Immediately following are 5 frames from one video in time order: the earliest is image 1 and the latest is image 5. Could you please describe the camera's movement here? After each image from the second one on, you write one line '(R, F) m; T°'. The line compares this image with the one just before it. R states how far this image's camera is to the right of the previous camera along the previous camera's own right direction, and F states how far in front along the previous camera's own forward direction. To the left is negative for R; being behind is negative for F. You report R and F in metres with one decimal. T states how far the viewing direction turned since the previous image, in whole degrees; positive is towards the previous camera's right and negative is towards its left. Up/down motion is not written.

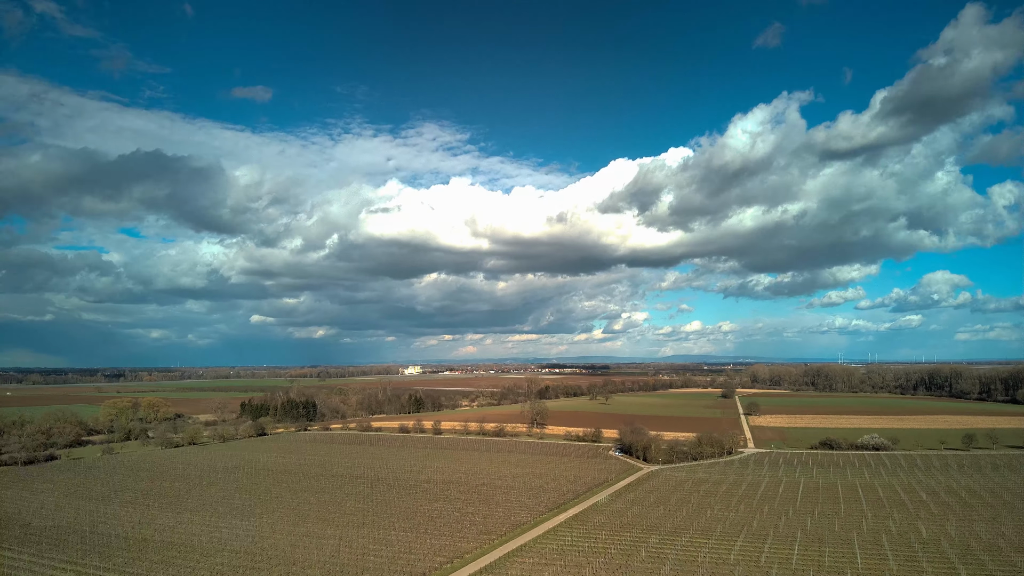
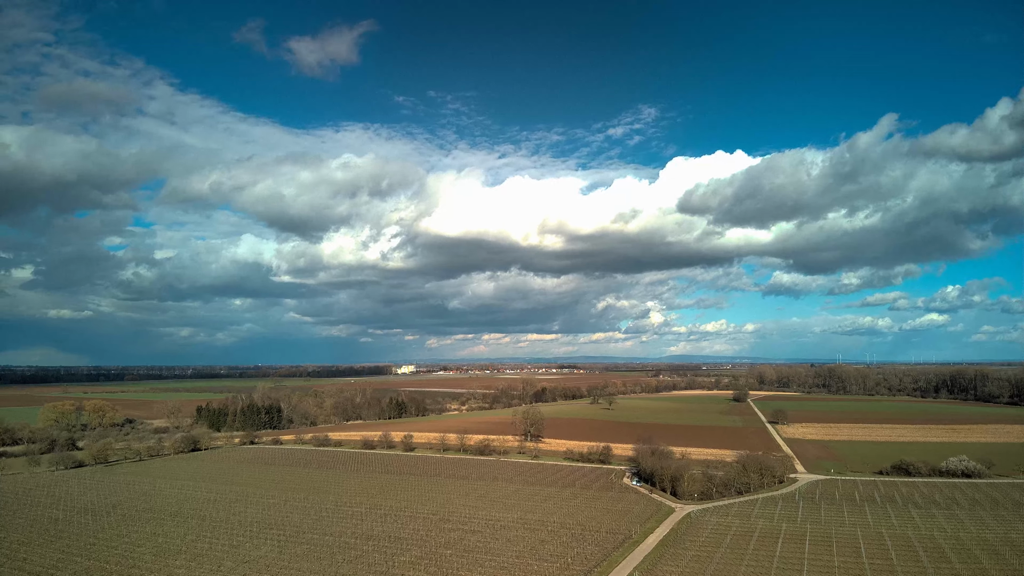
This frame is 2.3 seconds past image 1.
(+0.6, +13.7) m; 0°
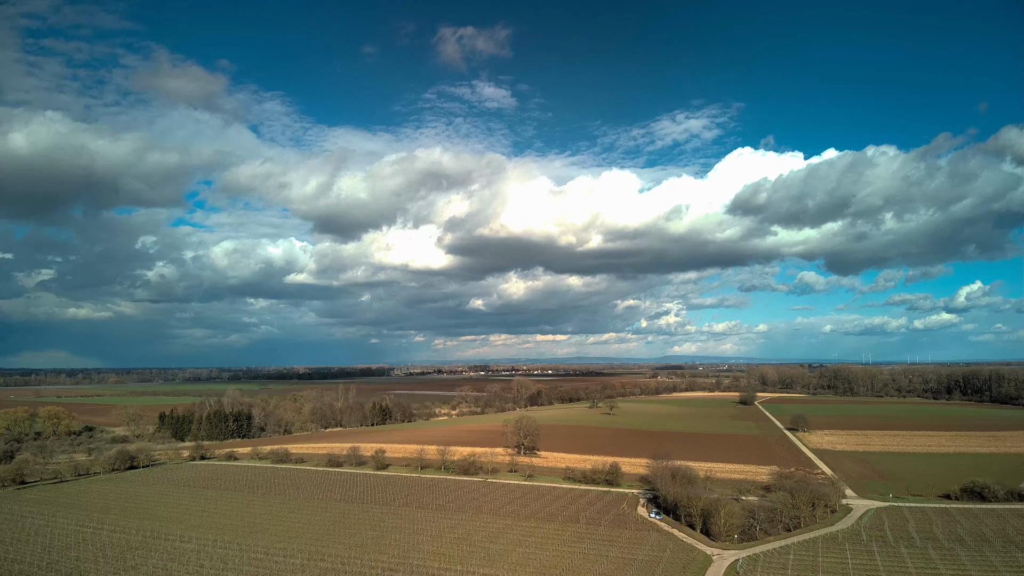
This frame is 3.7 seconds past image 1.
(+0.3, +8.7) m; 0°
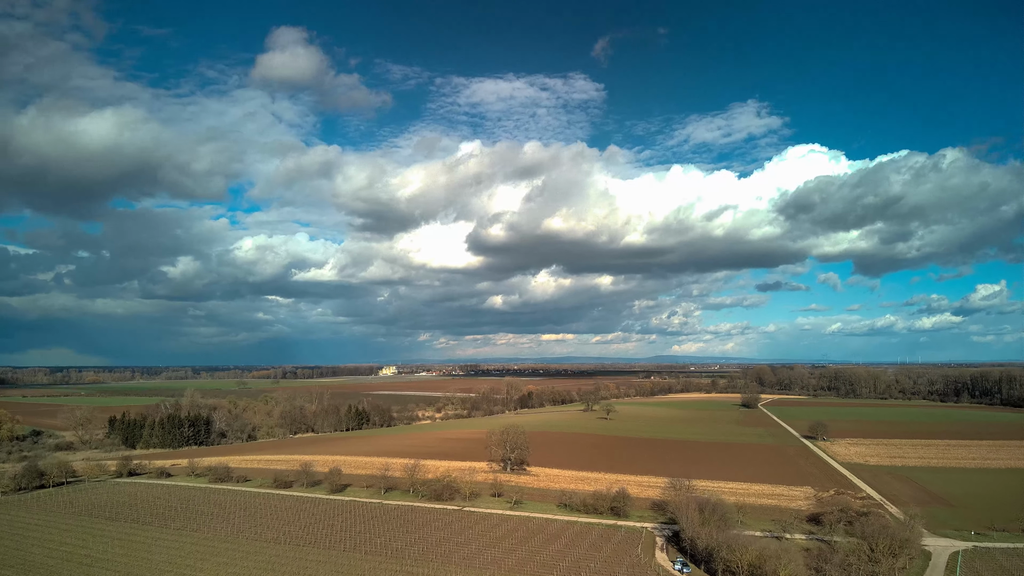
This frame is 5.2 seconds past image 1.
(+0.3, +8.6) m; +1°
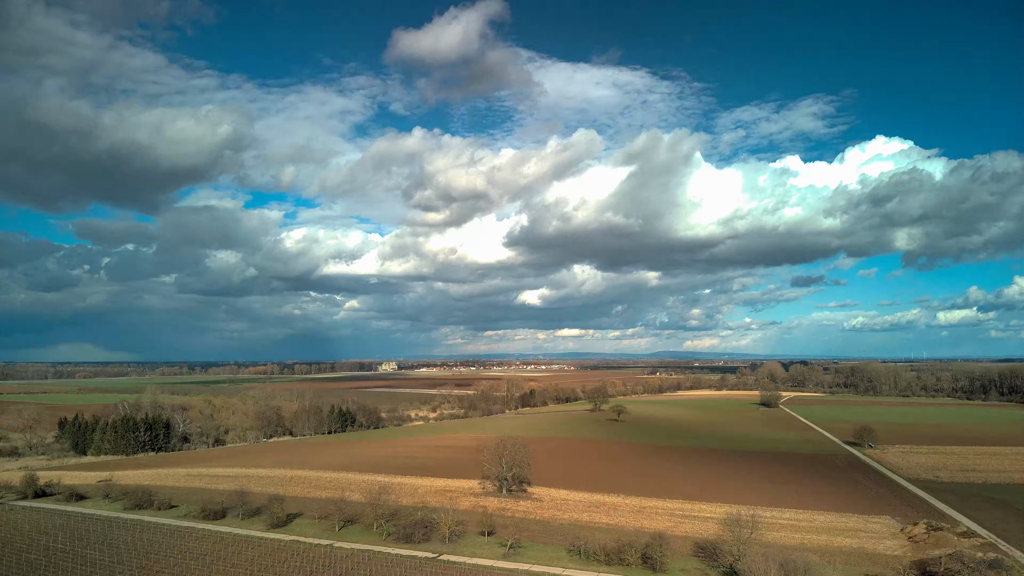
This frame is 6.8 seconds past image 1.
(+0.3, +9.7) m; 0°
